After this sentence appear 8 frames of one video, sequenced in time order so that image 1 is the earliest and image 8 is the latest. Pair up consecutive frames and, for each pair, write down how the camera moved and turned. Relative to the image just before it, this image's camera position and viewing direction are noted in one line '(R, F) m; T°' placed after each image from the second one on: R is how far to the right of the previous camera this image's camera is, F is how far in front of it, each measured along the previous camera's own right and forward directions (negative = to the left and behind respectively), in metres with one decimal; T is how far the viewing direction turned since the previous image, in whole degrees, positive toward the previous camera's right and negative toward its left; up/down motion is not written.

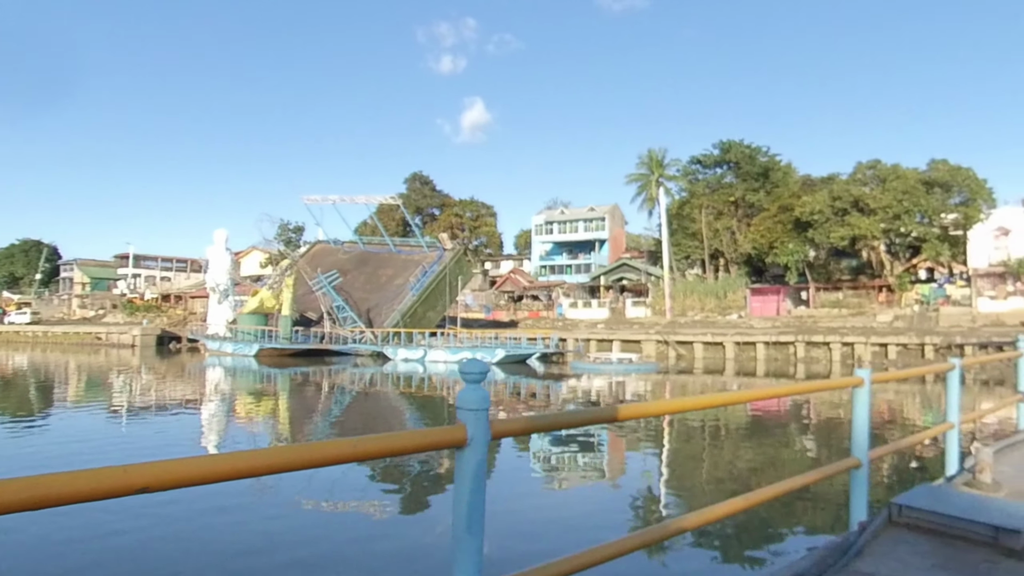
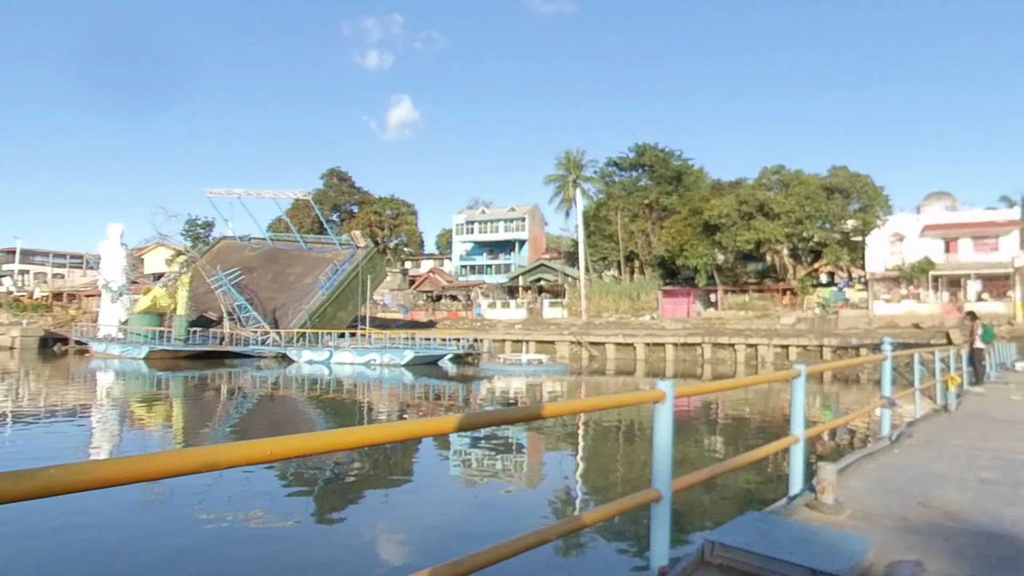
(+0.6, +0.5) m; +6°
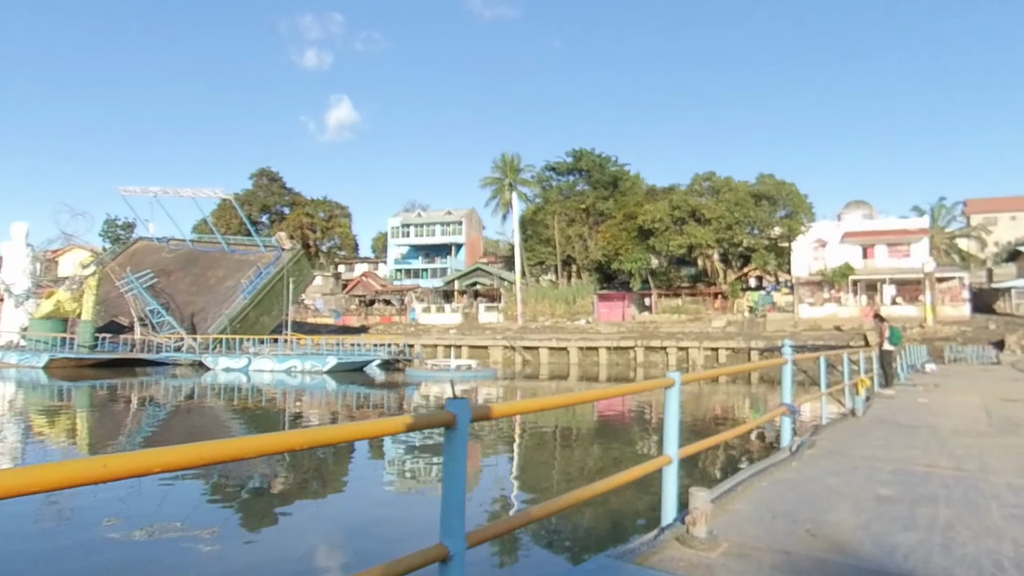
(+0.5, +0.5) m; +5°
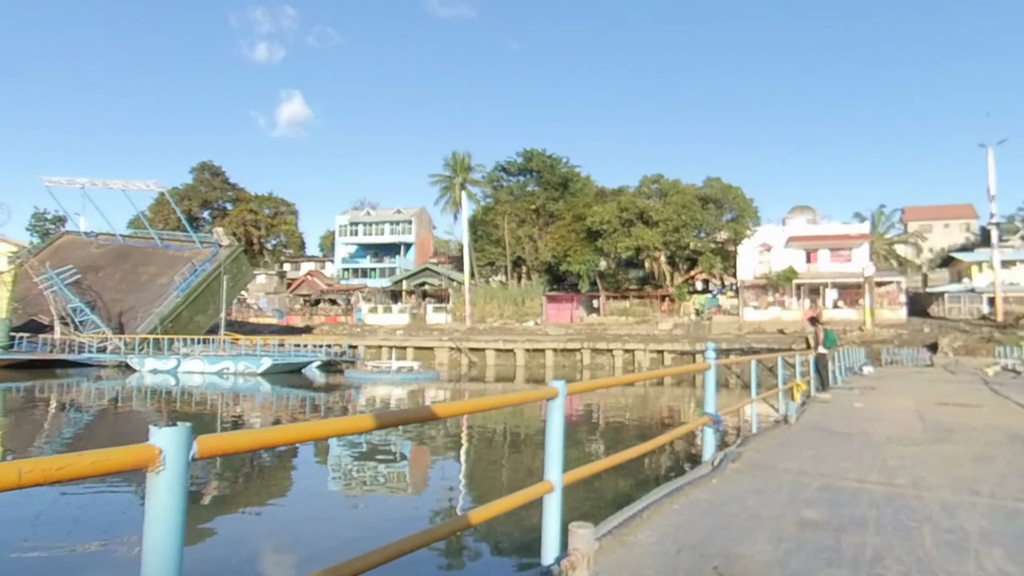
(+0.3, +0.5) m; +4°
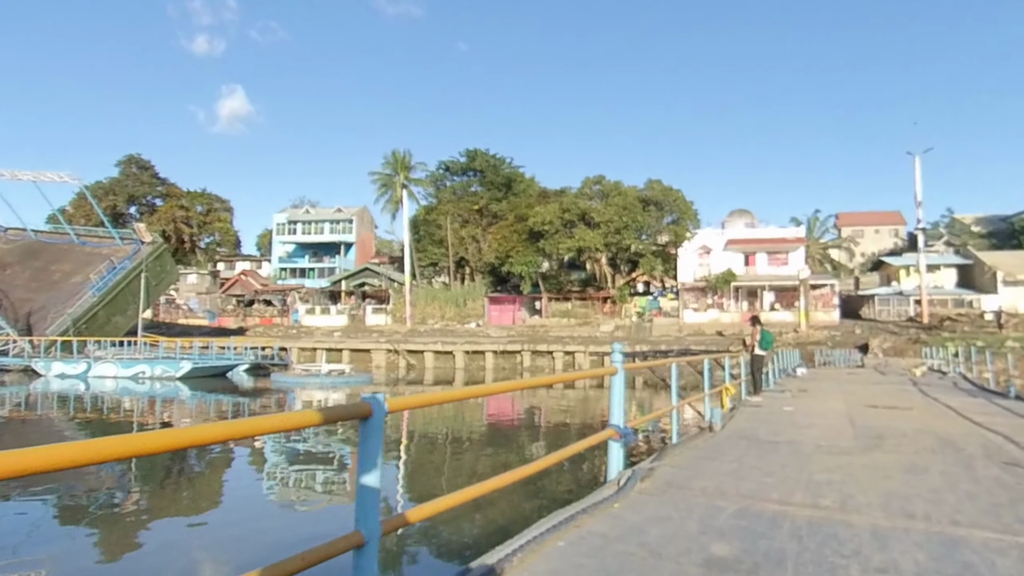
(+0.4, +0.6) m; +4°
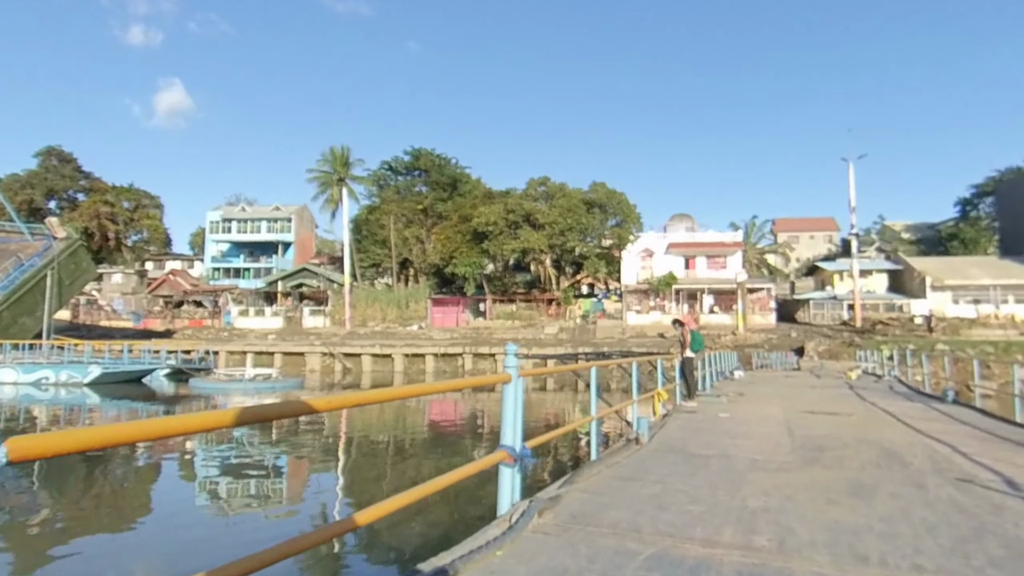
(+0.3, +0.6) m; +4°
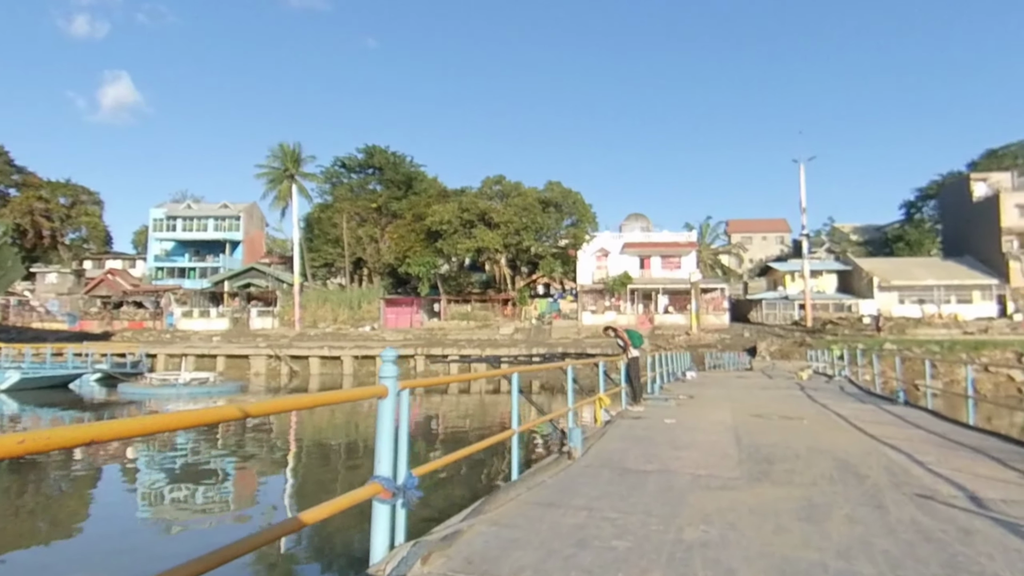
(+0.3, +0.5) m; +3°
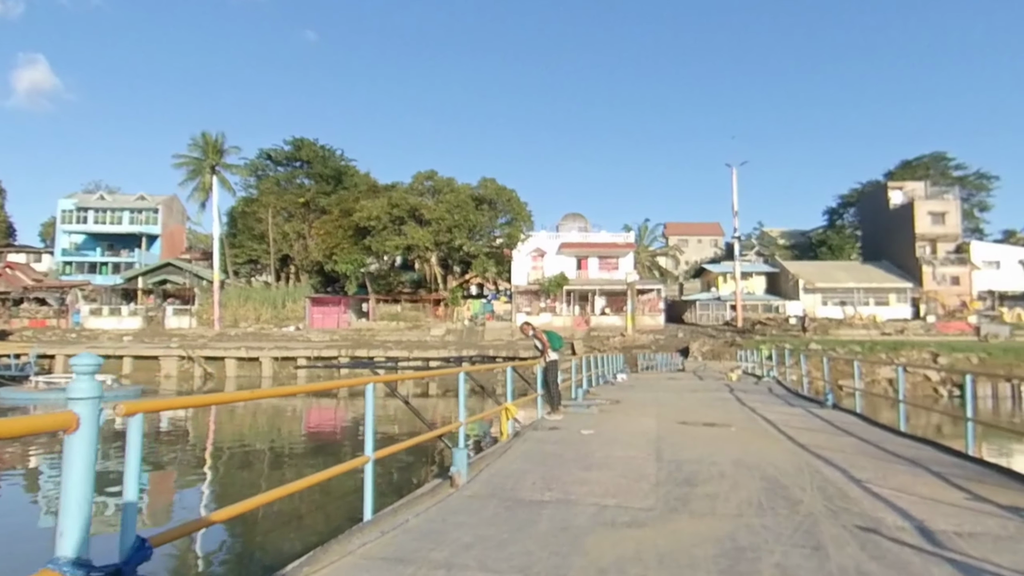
(+0.3, +0.7) m; +5°
